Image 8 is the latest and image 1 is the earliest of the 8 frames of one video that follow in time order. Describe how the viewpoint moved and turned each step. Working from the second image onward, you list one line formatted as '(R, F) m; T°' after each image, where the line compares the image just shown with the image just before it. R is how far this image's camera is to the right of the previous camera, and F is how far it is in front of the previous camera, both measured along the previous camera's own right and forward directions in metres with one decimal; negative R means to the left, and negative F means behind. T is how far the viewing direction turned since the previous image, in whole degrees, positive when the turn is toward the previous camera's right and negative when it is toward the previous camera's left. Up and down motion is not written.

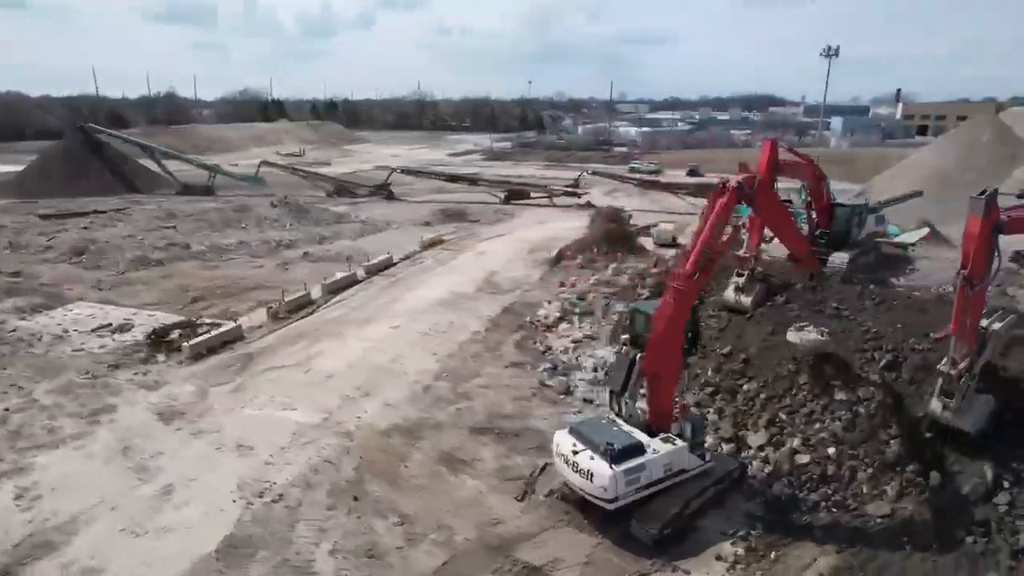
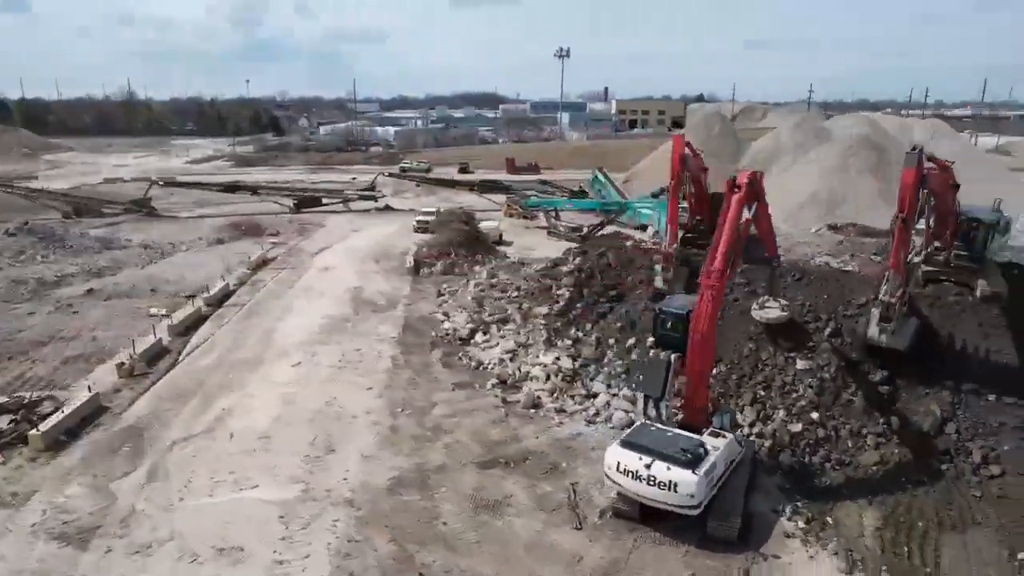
(-3.3, +1.4) m; +22°
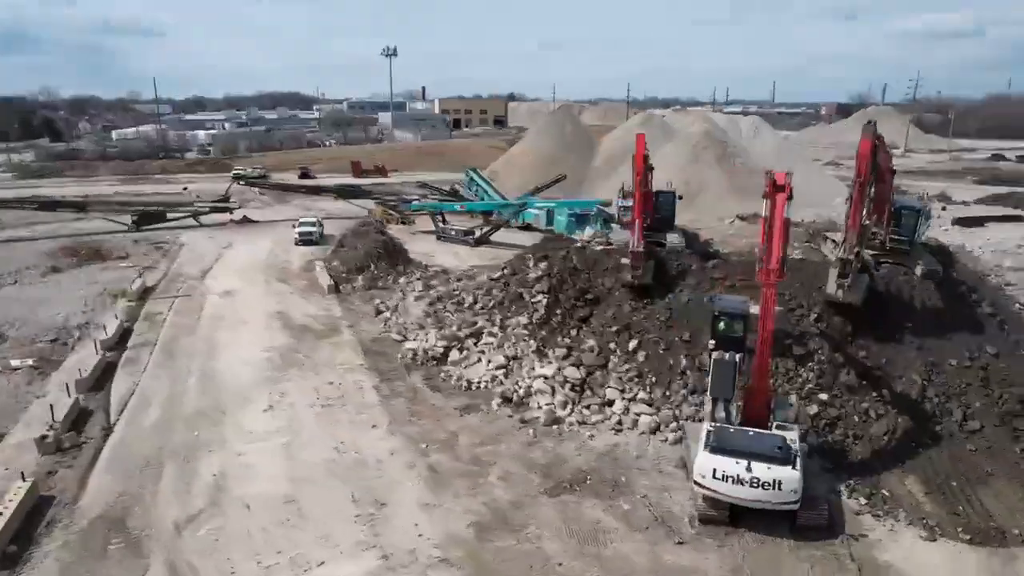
(-2.9, +1.0) m; +16°
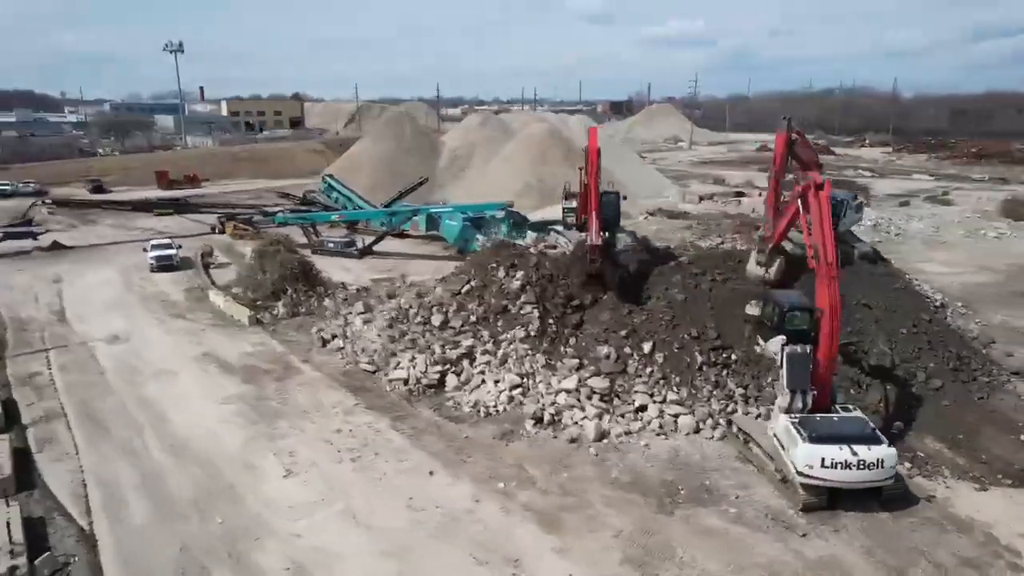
(-3.5, +1.2) m; +18°
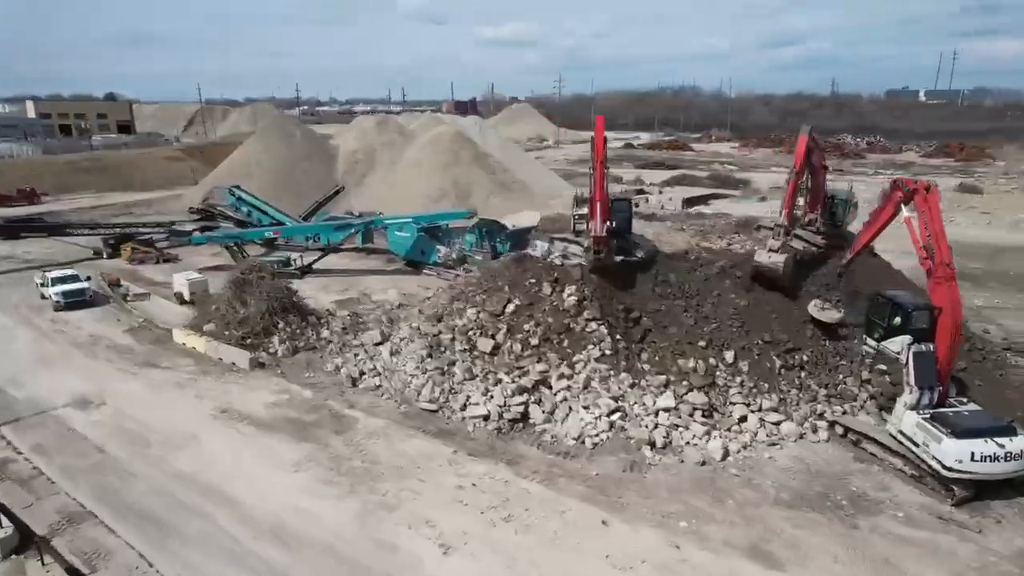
(-3.8, +1.3) m; +14°
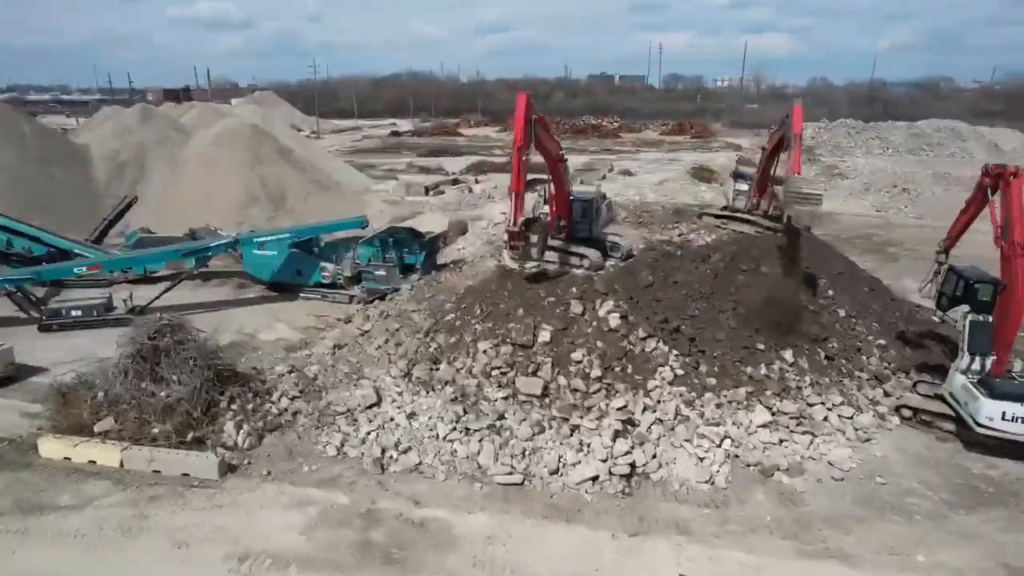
(-4.4, +3.0) m; +23°
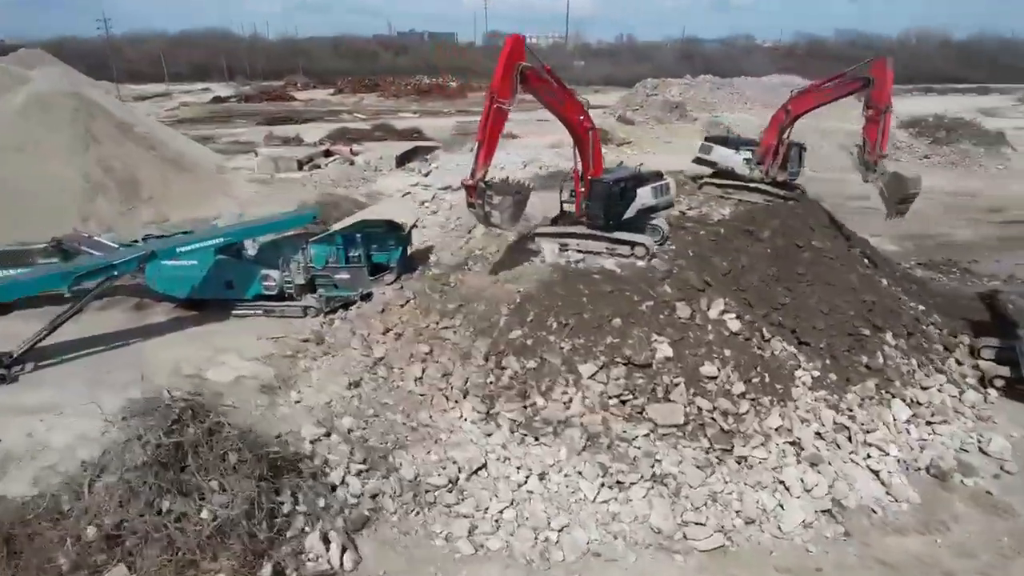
(-3.6, +2.7) m; +15°
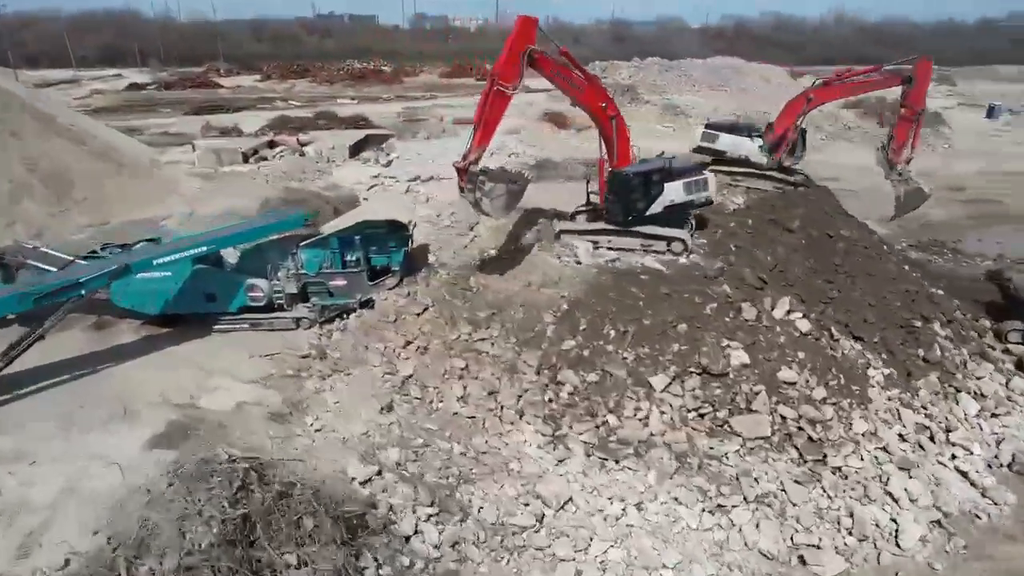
(-1.6, +1.0) m; +6°
